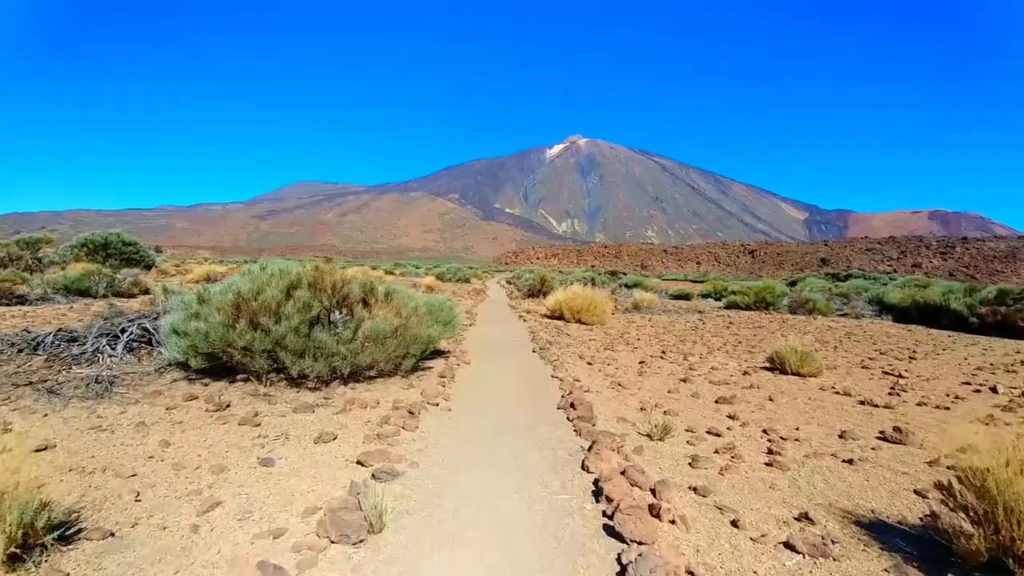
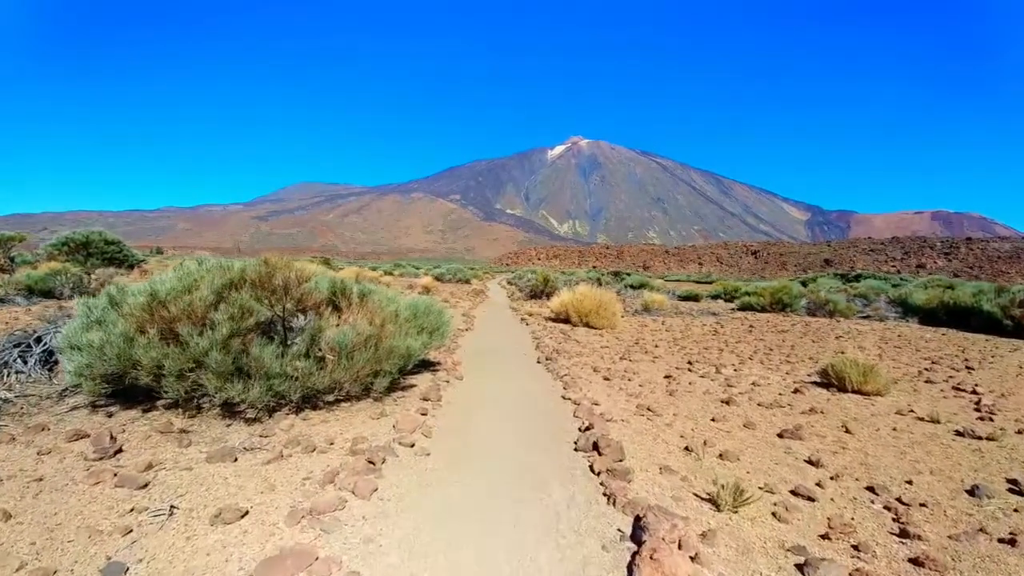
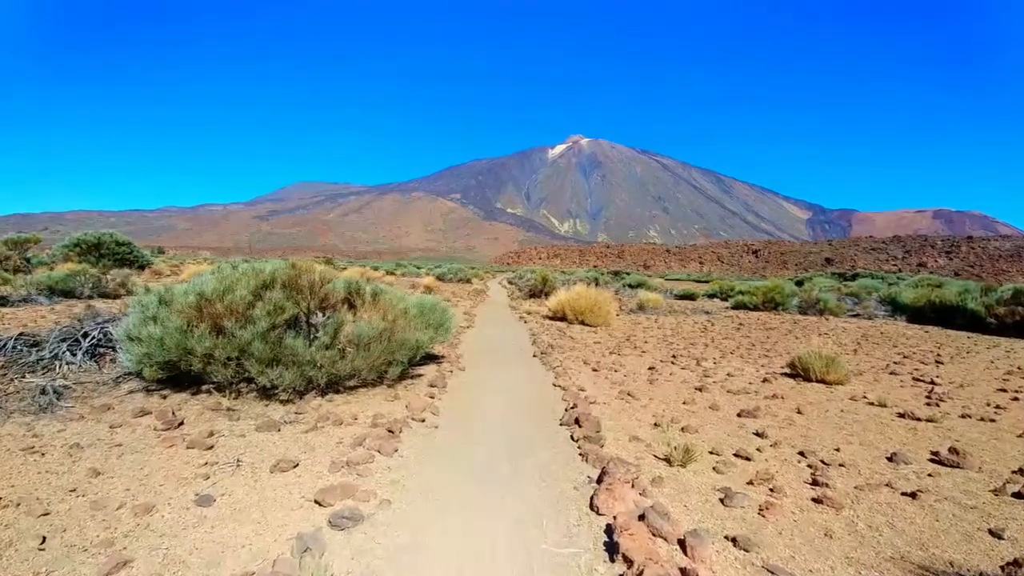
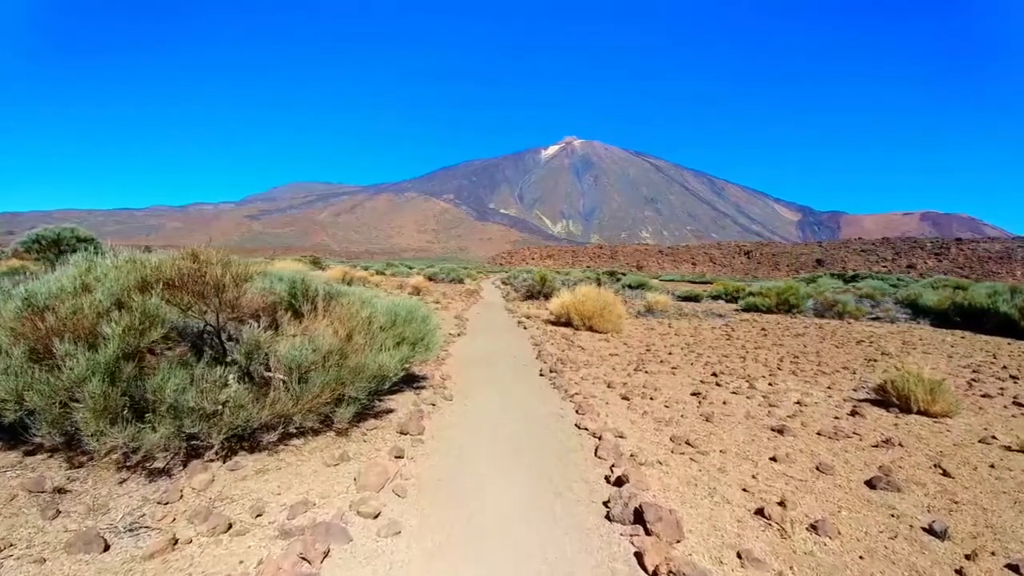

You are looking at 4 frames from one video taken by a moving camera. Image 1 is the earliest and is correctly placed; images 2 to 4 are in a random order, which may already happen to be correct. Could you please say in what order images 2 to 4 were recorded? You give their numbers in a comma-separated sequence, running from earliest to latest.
3, 2, 4
